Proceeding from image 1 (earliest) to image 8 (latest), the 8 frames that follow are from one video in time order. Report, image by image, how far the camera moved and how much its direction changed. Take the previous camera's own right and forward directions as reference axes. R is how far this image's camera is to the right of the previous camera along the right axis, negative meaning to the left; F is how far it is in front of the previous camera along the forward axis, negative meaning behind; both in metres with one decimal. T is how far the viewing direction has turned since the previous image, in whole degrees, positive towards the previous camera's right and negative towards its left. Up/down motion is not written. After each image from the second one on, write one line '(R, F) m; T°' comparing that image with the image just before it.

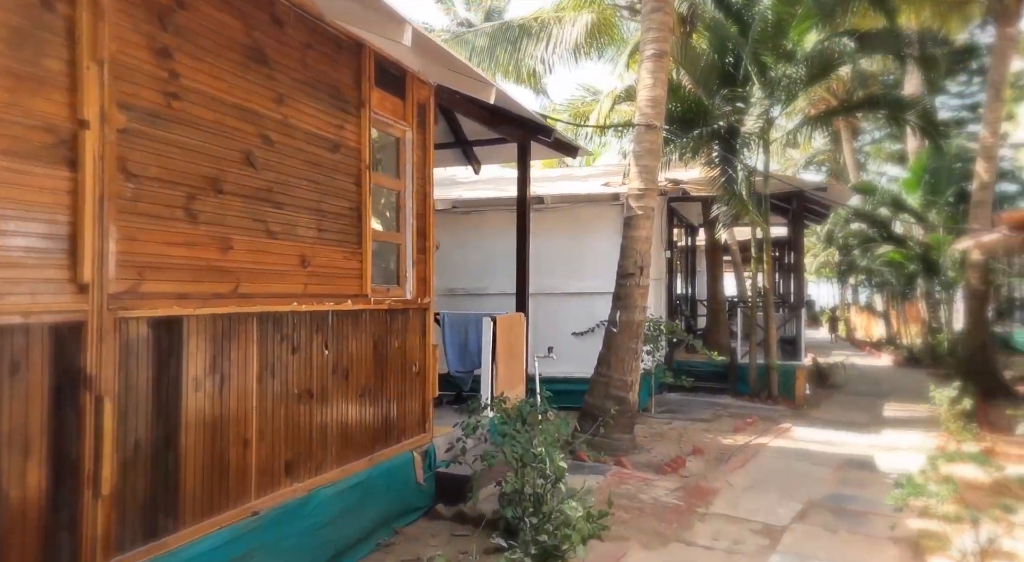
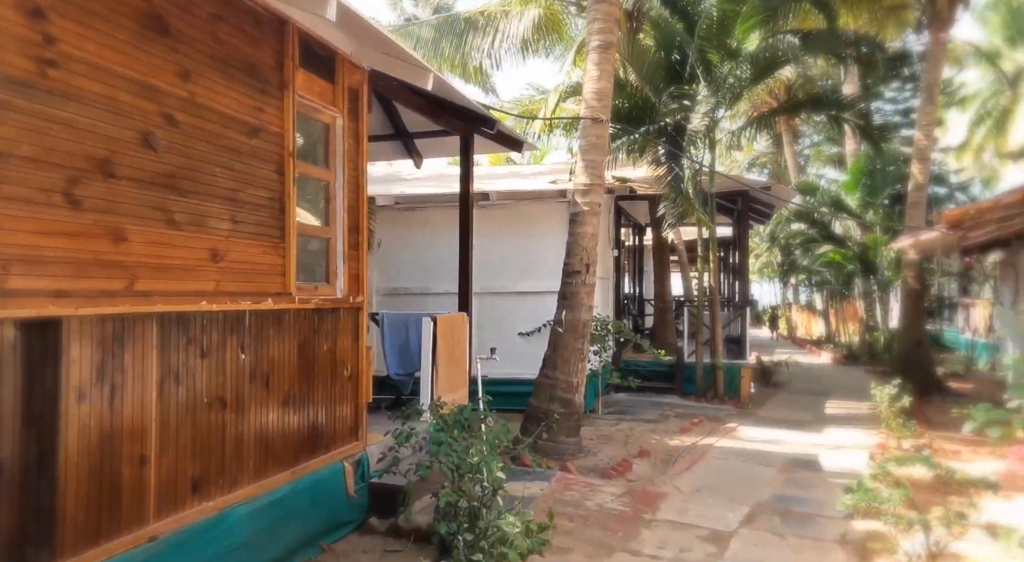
(+0.1, +0.3) m; +4°
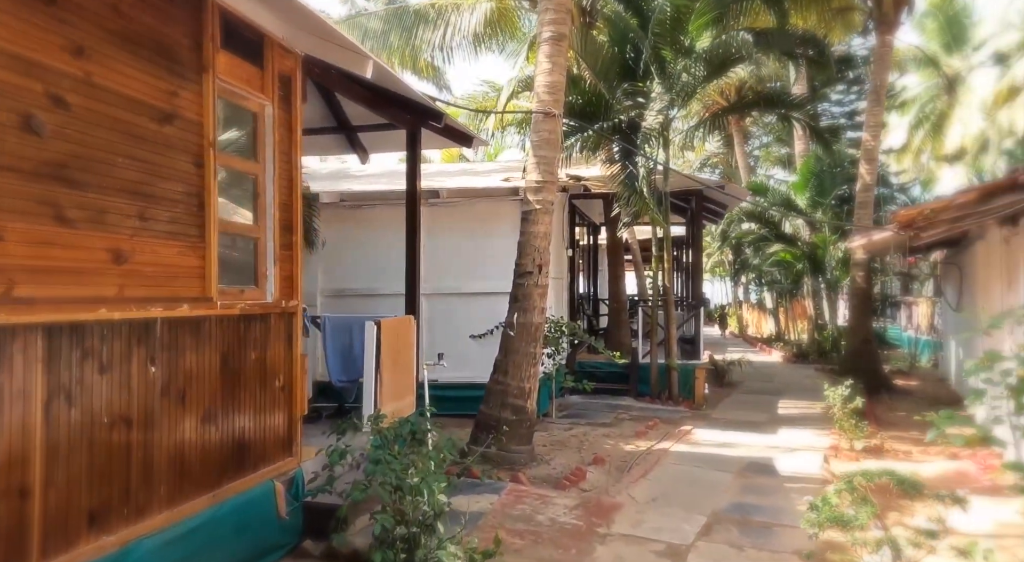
(+0.1, +0.3) m; +3°
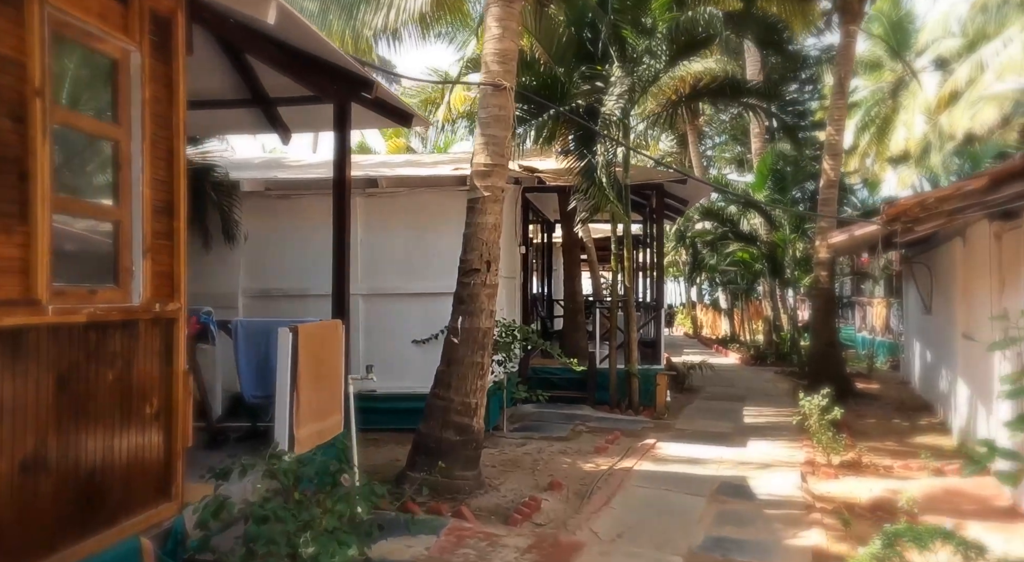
(+0.1, +0.9) m; +3°
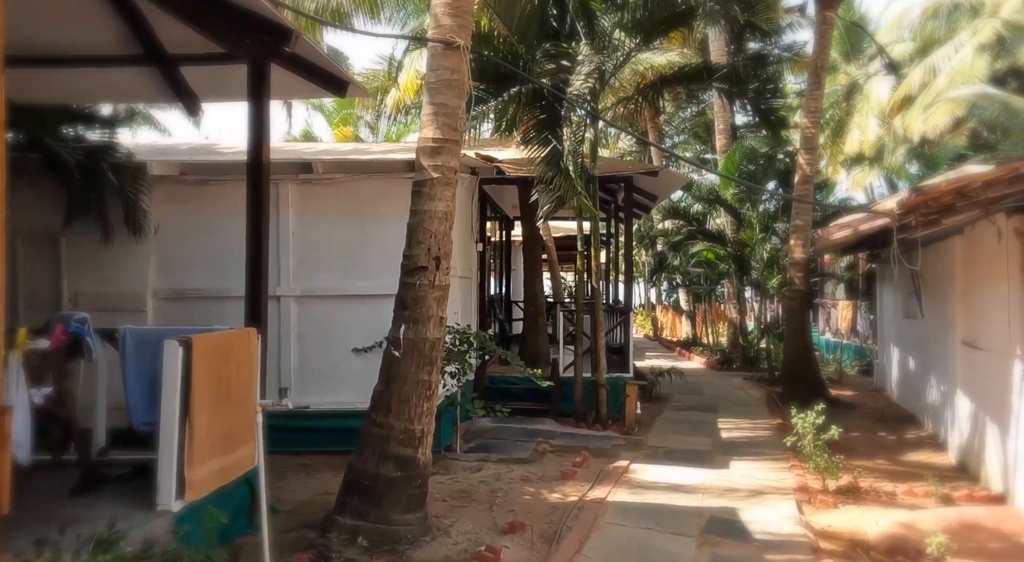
(0.0, +1.0) m; +3°
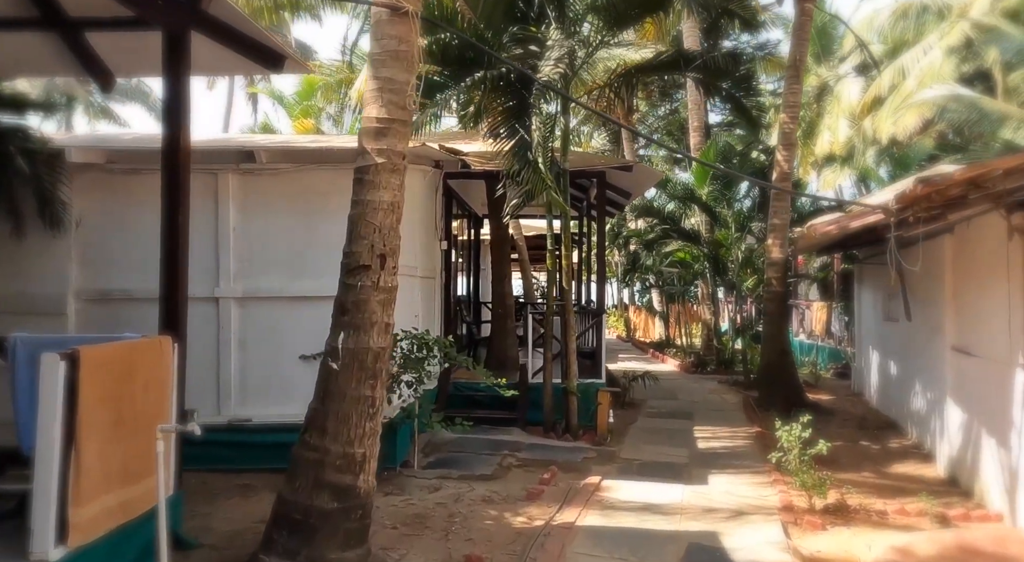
(+0.1, +0.6) m; +2°
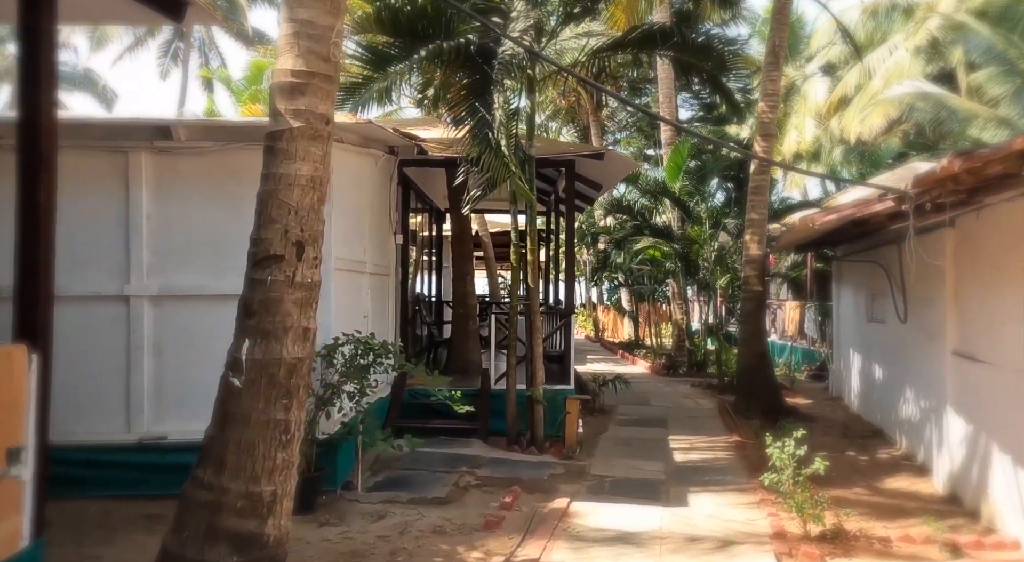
(+0.1, +0.8) m; +2°
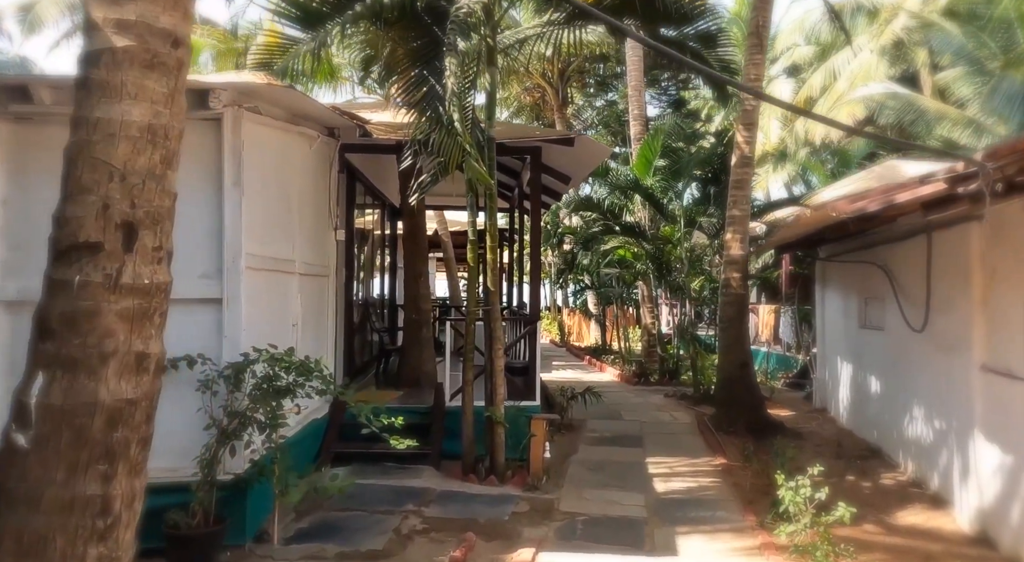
(+0.1, +1.1) m; +3°
